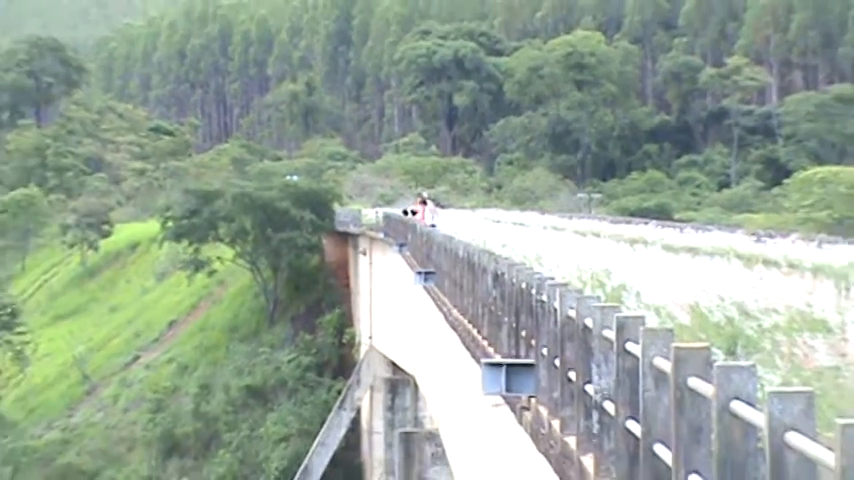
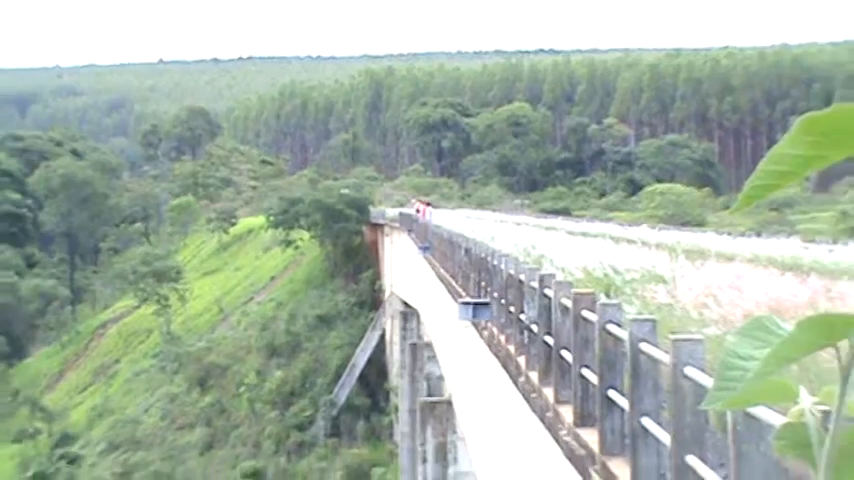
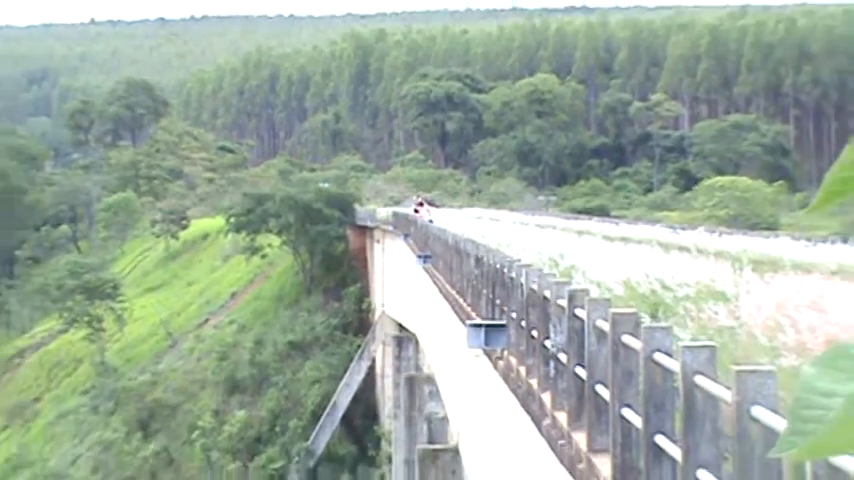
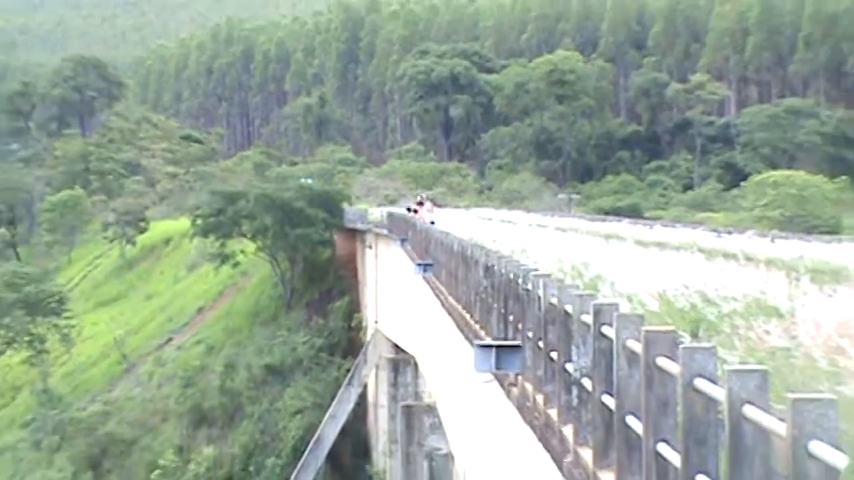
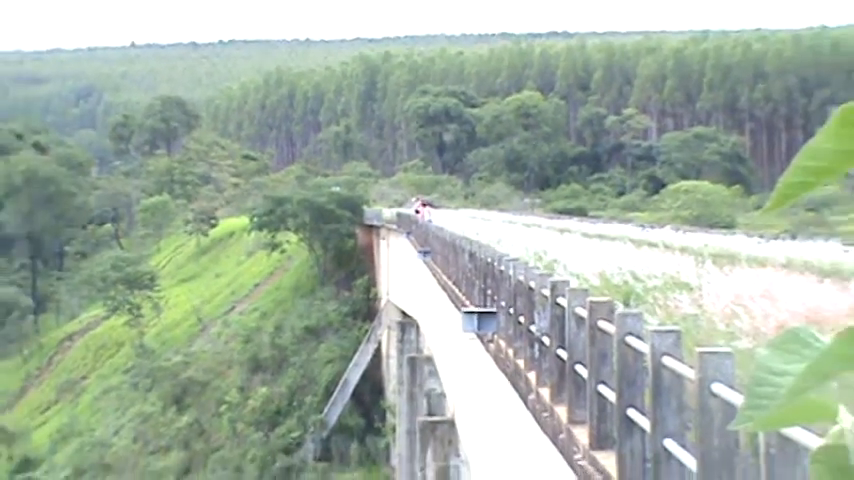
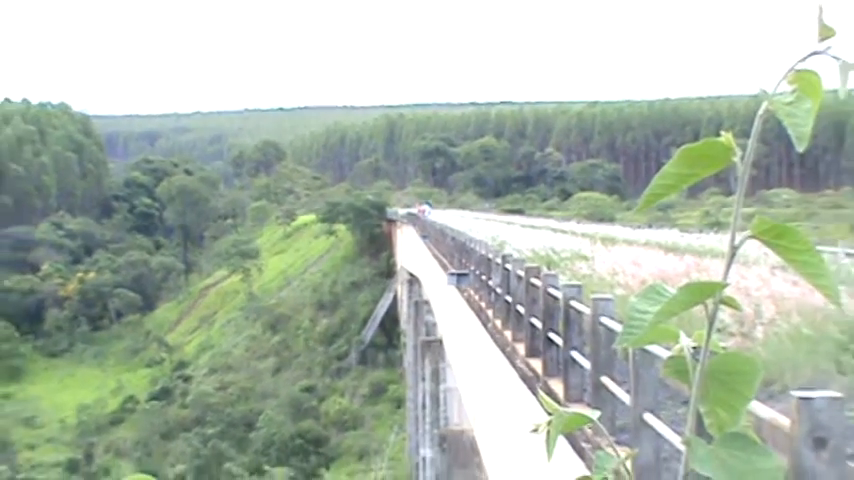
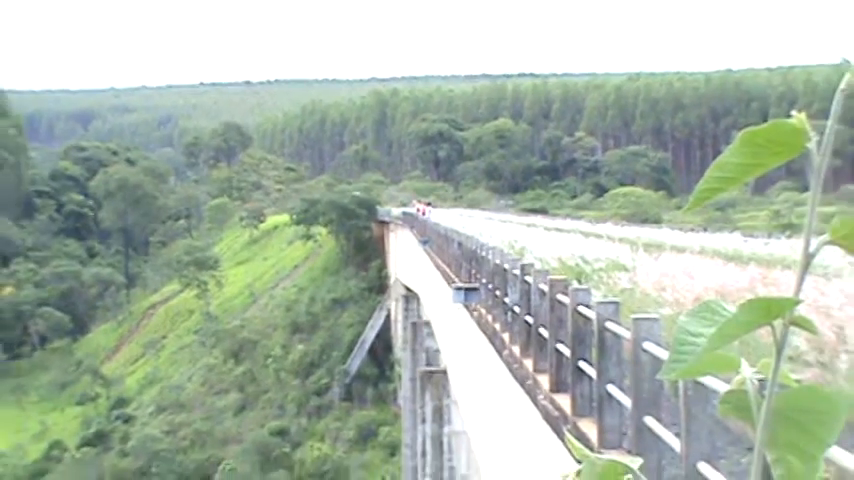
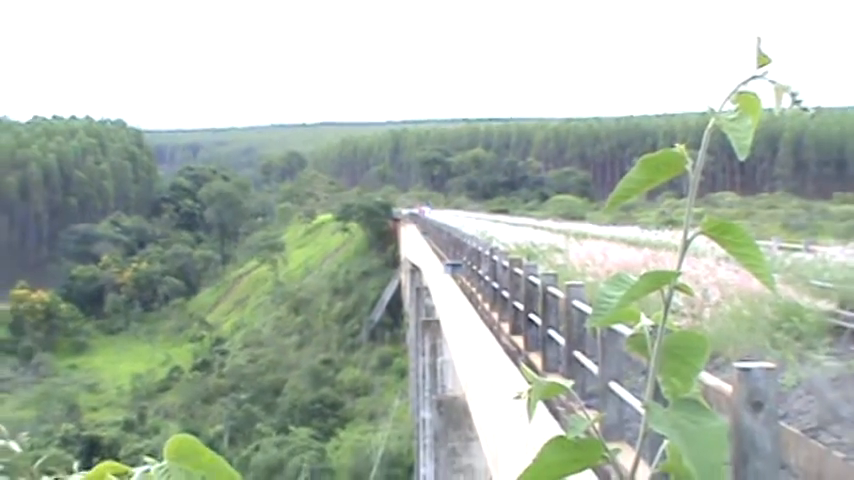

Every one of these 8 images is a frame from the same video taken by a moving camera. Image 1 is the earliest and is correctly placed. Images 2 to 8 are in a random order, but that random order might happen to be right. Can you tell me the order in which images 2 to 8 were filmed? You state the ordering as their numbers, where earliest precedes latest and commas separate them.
4, 3, 5, 2, 7, 6, 8
